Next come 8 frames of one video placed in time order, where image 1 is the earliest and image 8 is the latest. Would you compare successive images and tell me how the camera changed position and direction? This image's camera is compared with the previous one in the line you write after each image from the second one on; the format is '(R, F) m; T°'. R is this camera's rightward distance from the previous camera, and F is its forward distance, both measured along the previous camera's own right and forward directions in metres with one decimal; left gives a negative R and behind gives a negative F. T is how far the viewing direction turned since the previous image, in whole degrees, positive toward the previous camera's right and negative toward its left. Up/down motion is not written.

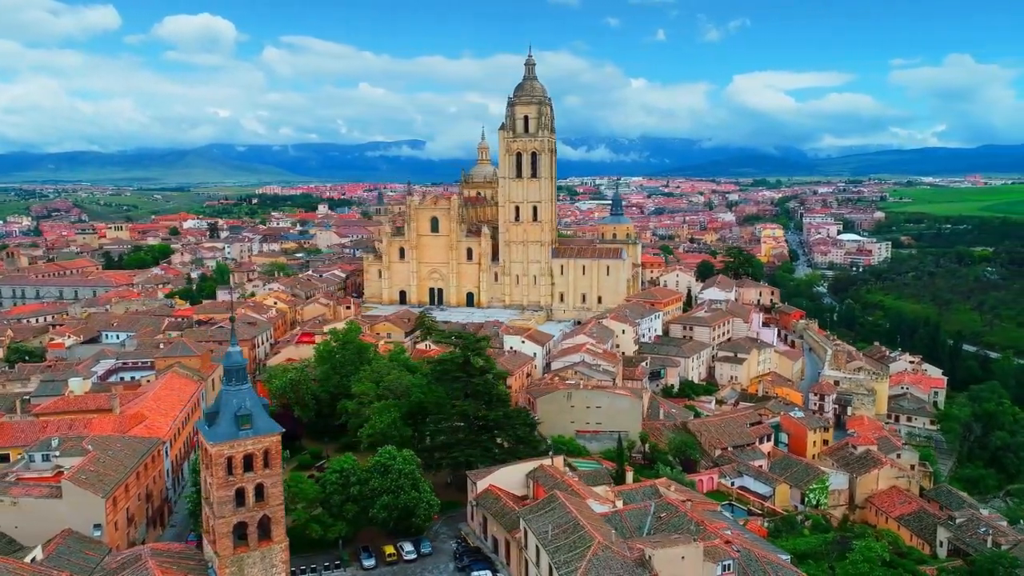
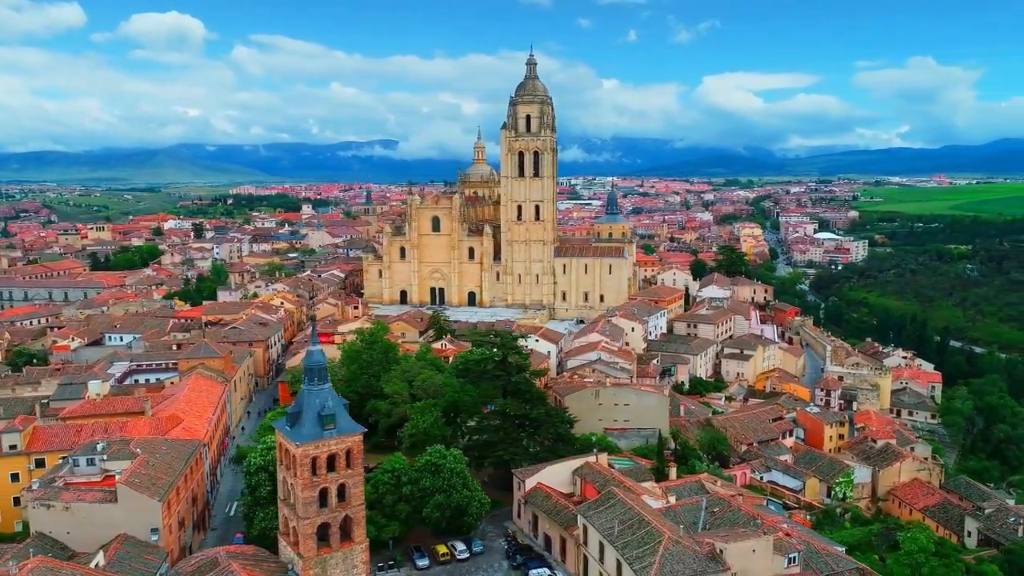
(-2.9, +0.1) m; +2°
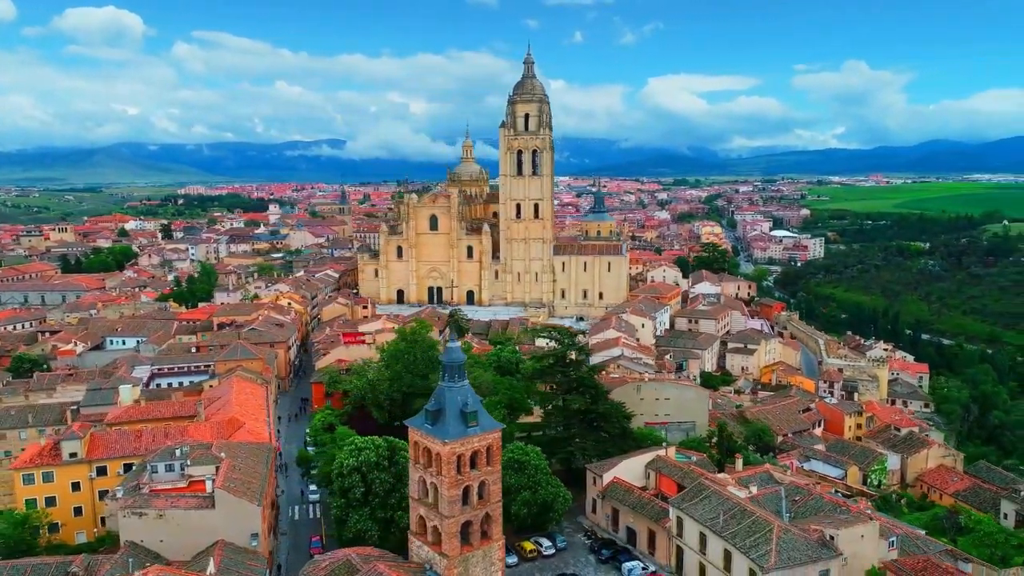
(-5.0, +0.2) m; +4°
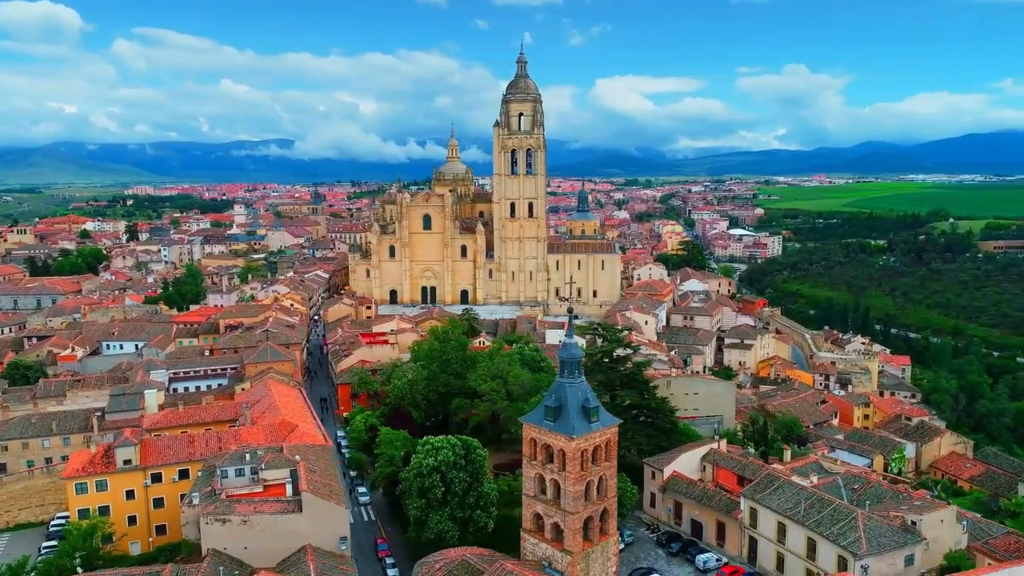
(-4.3, +0.2) m; +4°
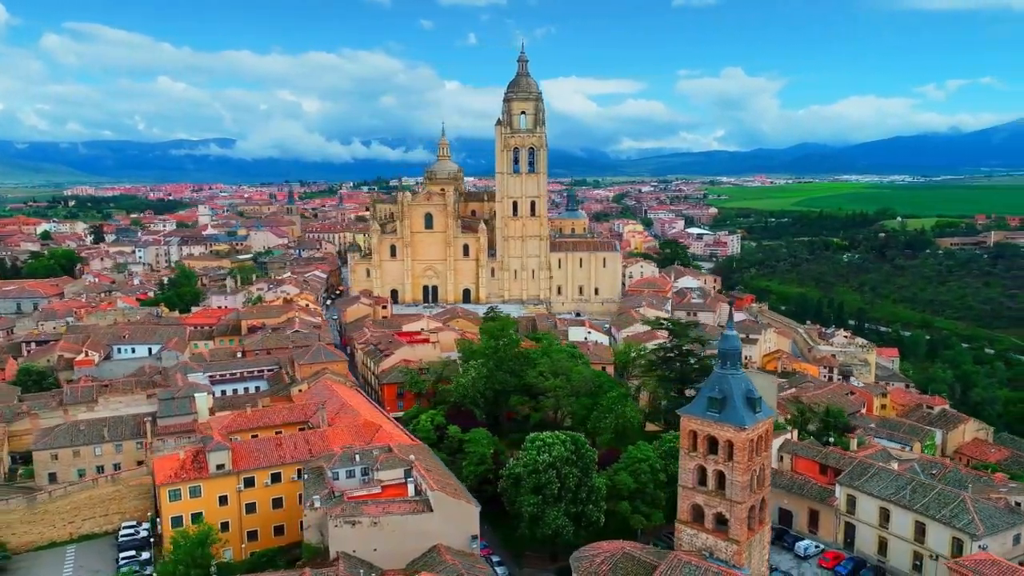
(-5.6, +0.3) m; +4°
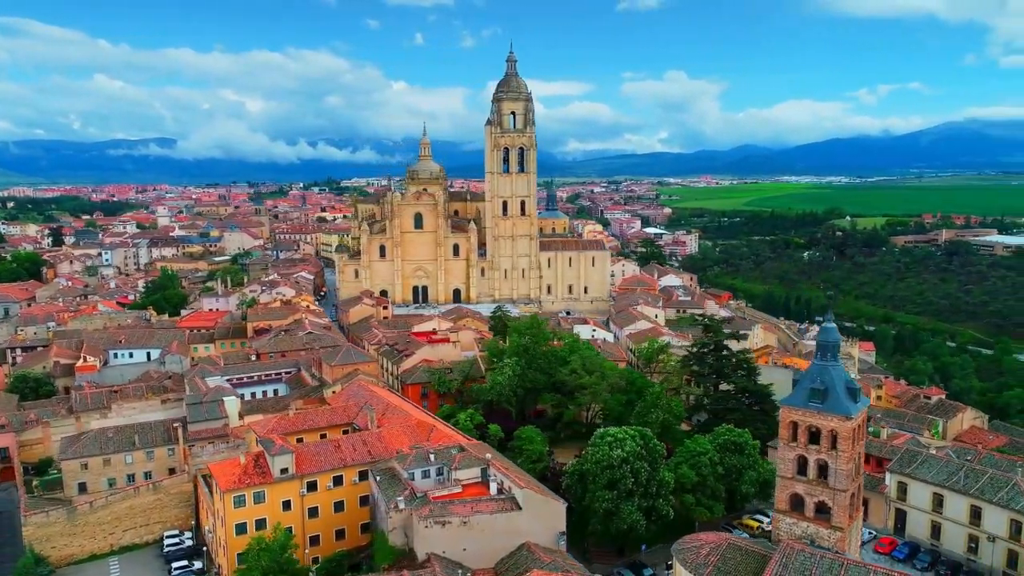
(-4.1, +0.2) m; +4°
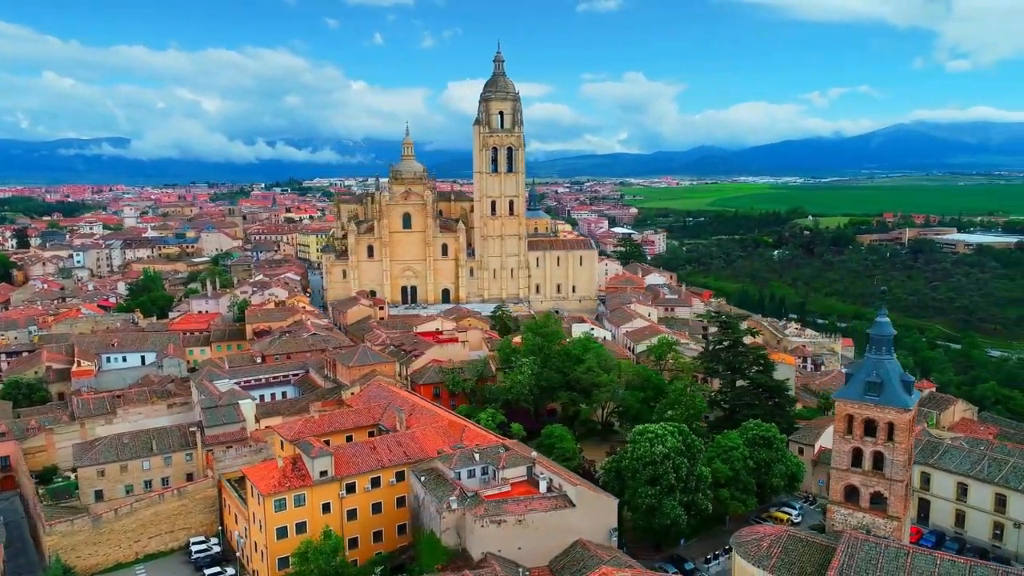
(-2.7, +0.1) m; +3°
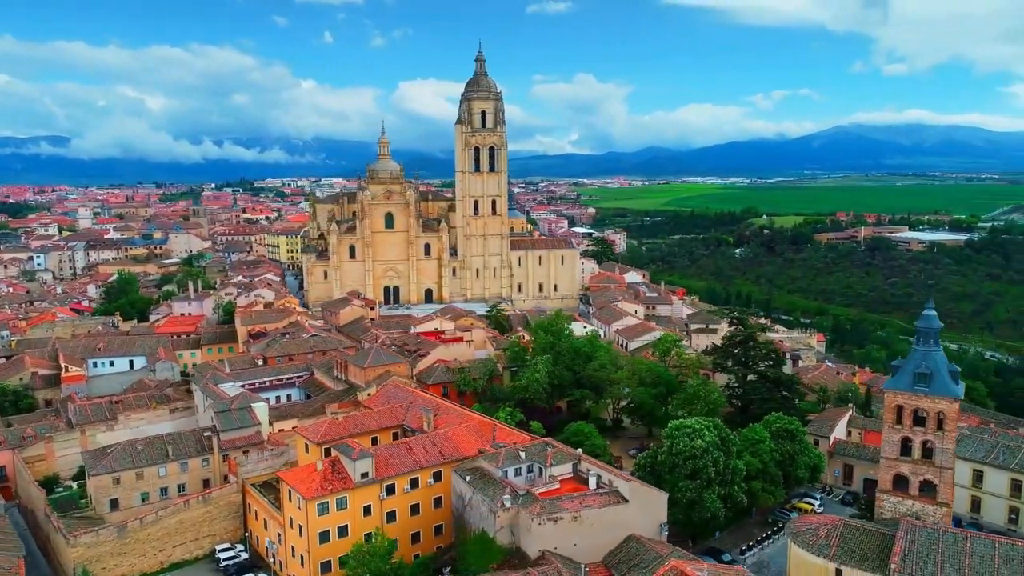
(-2.9, +0.1) m; +4°
